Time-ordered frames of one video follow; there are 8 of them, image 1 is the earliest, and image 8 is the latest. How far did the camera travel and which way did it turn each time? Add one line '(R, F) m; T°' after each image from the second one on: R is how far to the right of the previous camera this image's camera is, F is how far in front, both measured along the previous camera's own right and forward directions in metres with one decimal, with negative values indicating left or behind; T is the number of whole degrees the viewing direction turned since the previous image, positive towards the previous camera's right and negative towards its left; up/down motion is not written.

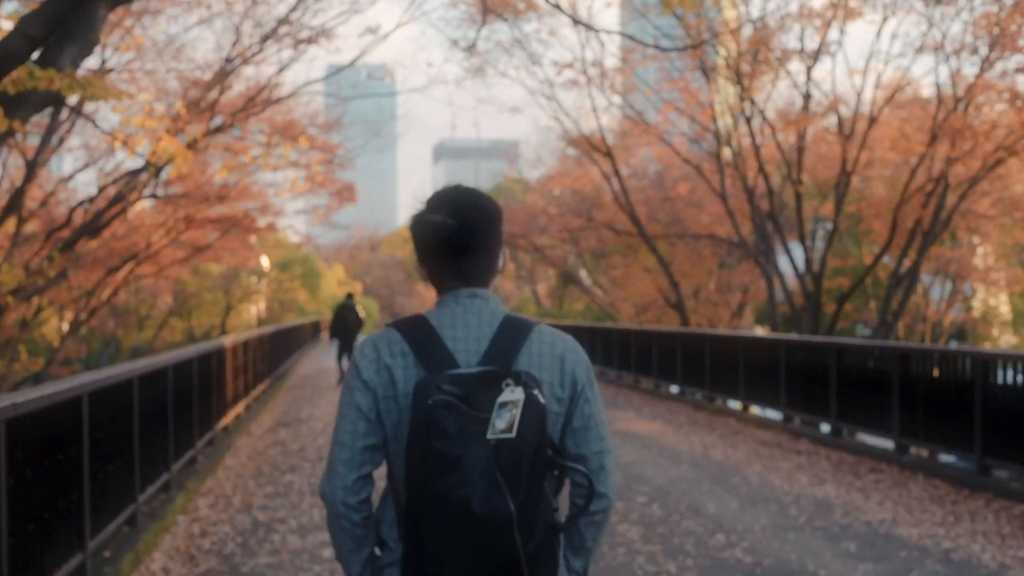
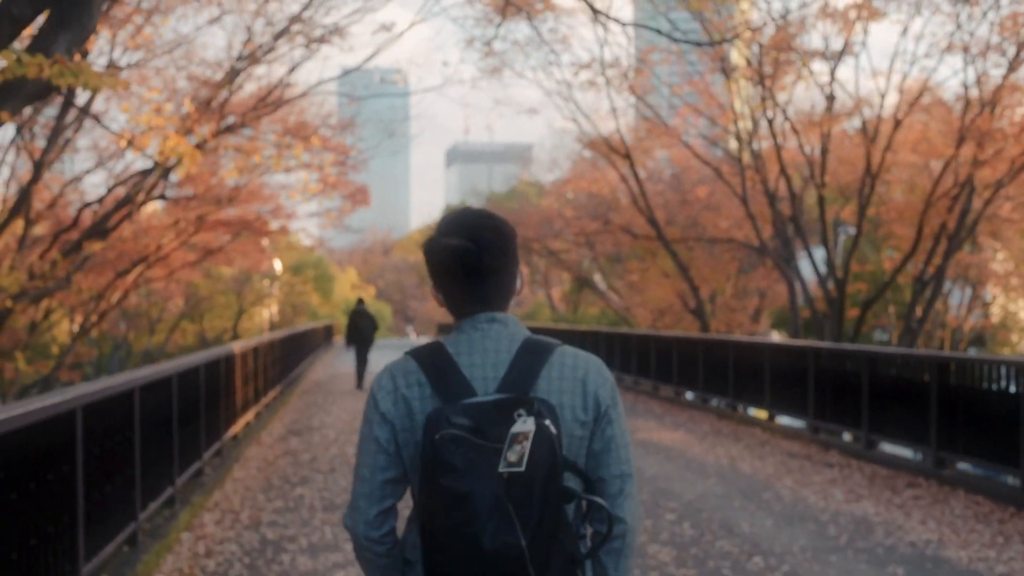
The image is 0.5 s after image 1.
(-0.1, +0.4) m; -1°
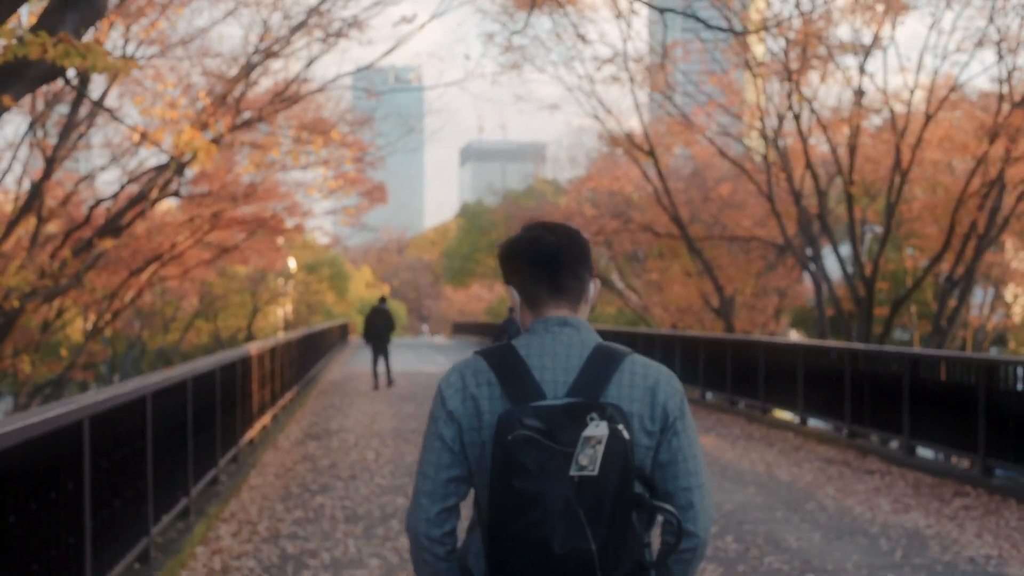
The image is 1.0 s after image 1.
(-0.1, +0.4) m; -1°
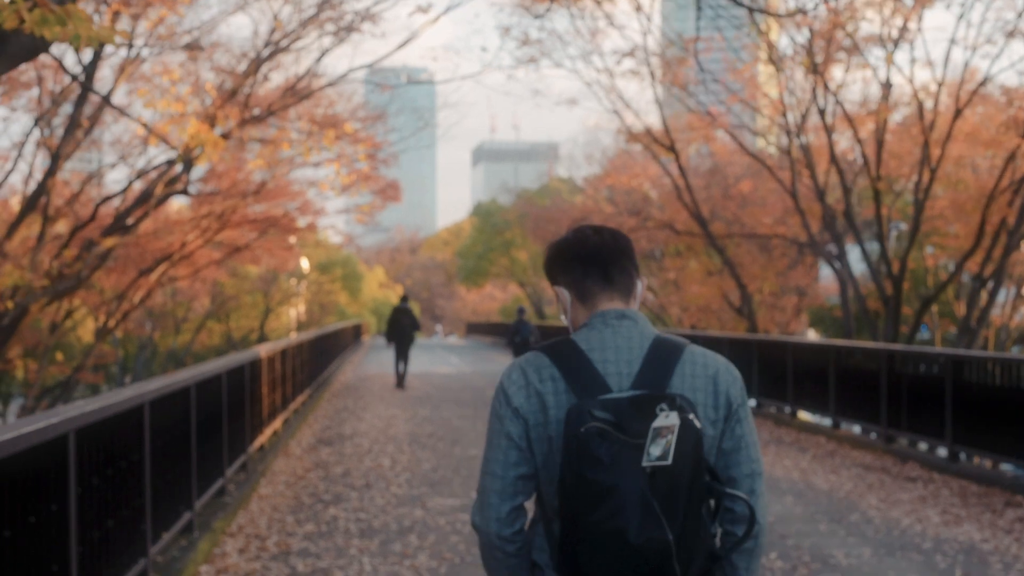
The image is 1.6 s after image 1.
(-0.1, +0.5) m; -1°
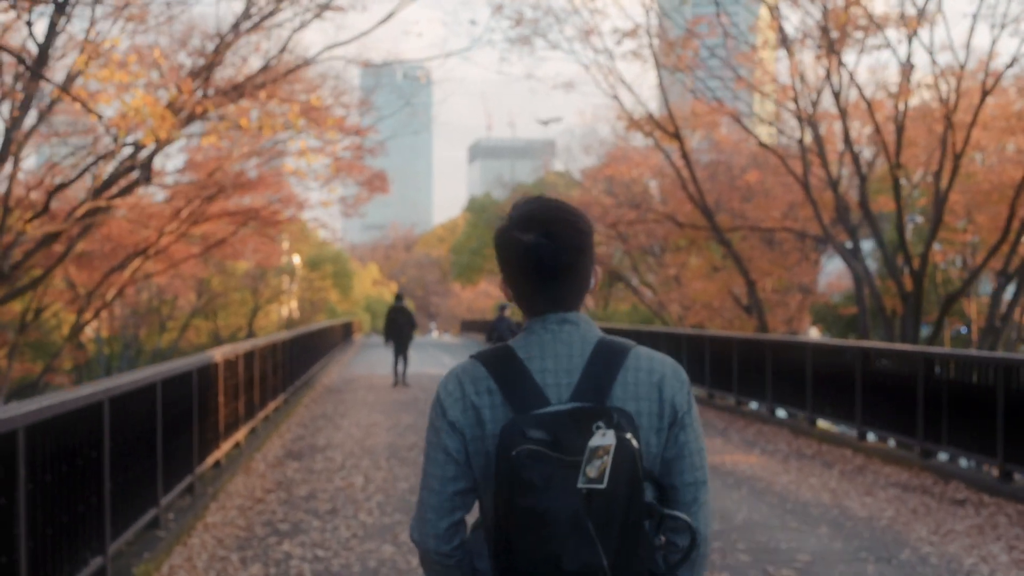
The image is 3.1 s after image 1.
(0.0, +1.2) m; 0°
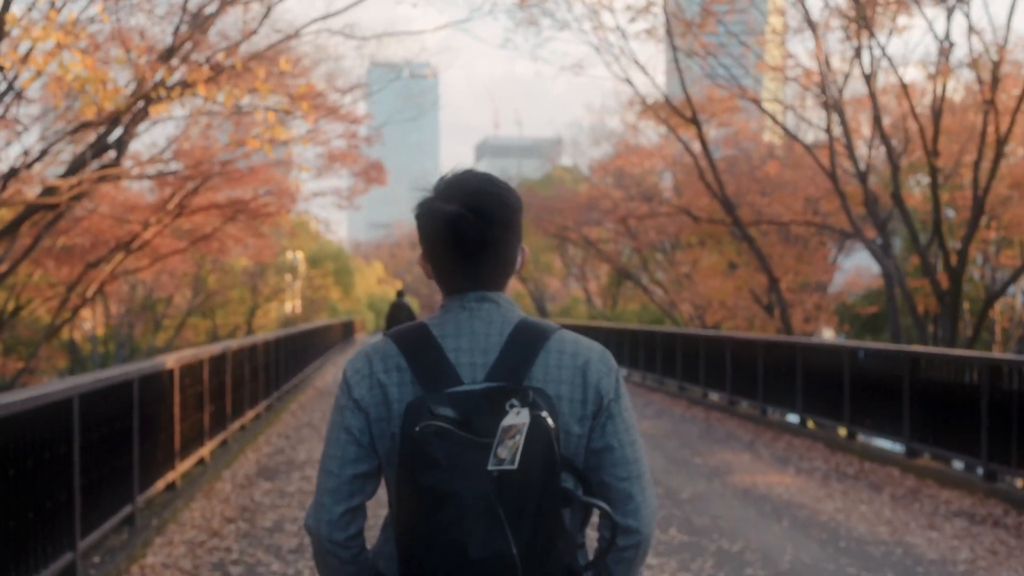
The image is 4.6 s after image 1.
(0.0, +1.2) m; 0°
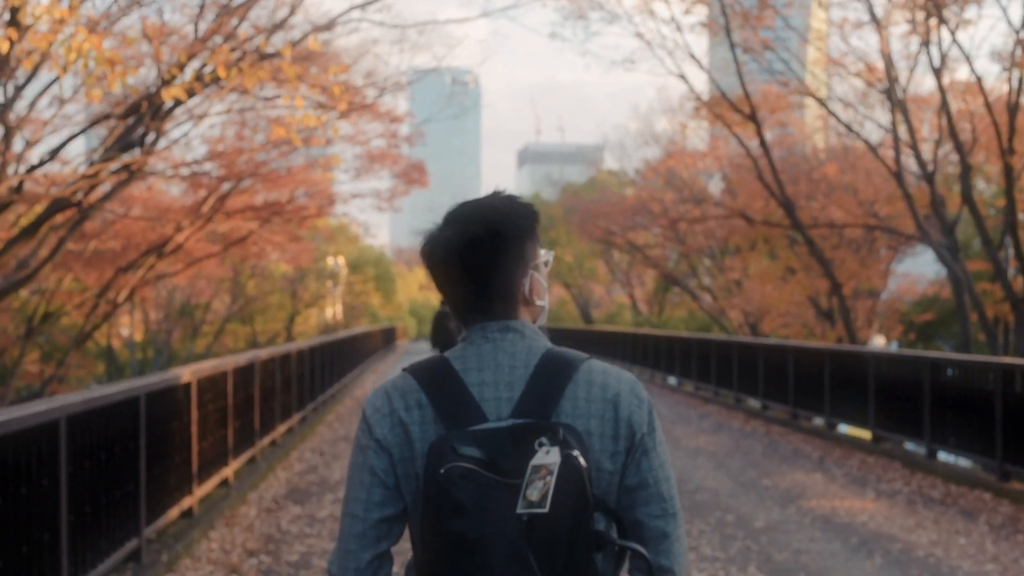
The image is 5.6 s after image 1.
(-0.1, +0.8) m; -2°
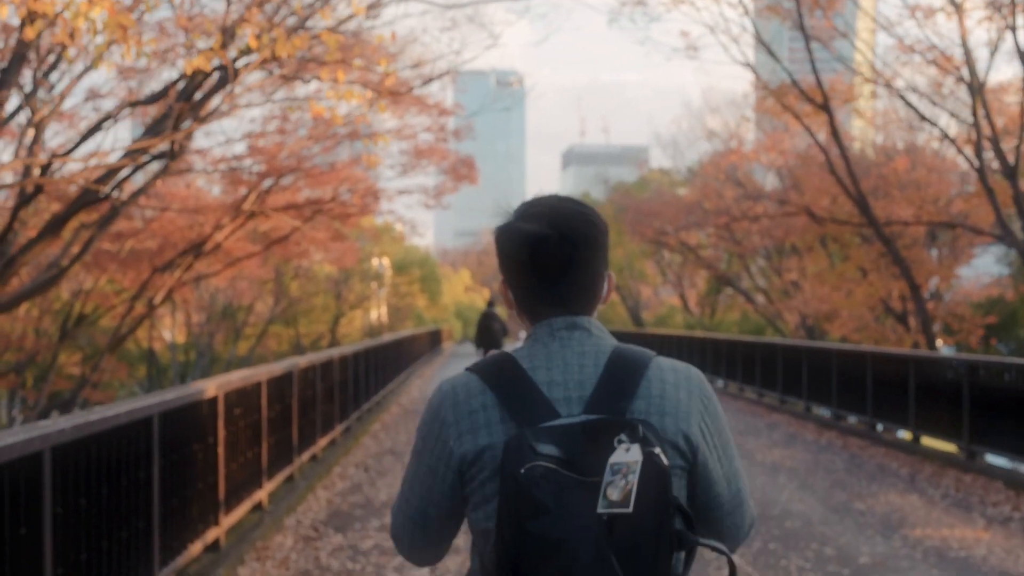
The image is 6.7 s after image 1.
(-0.1, +0.8) m; -2°
